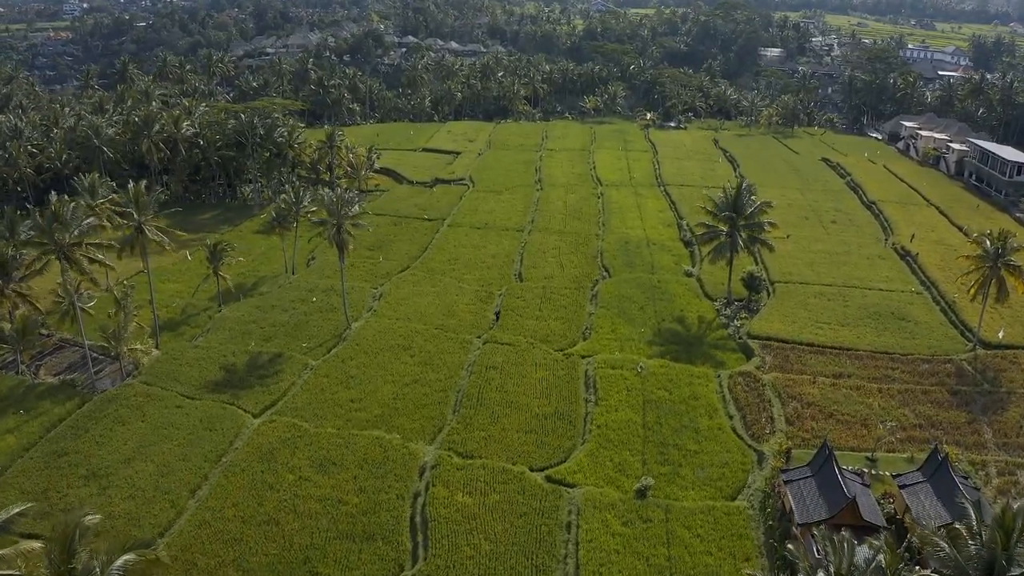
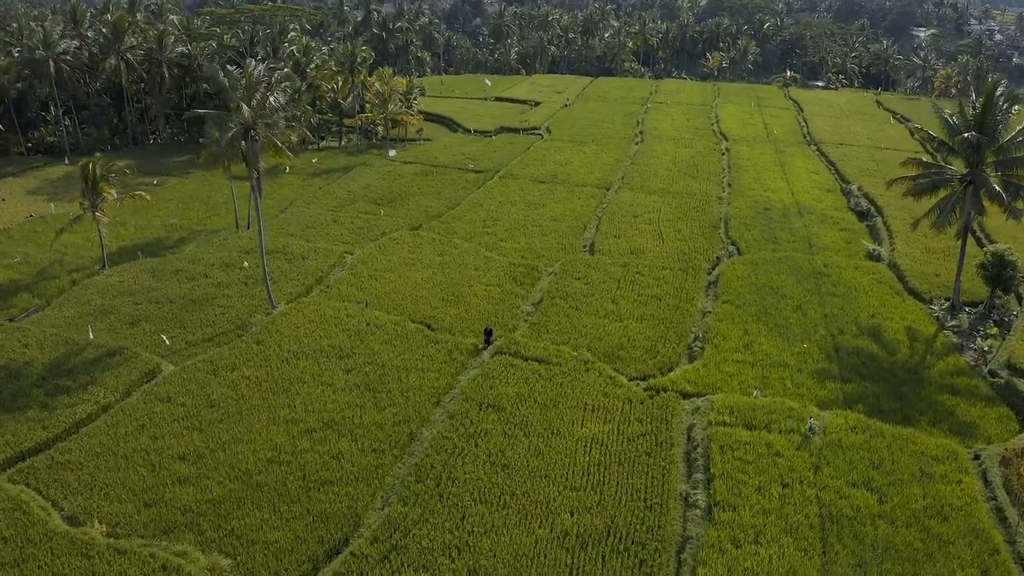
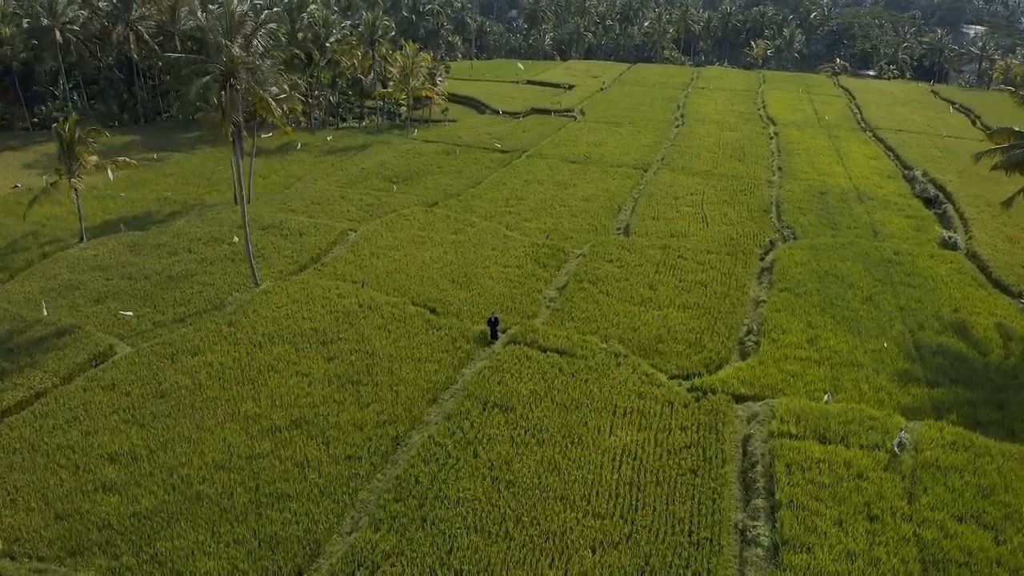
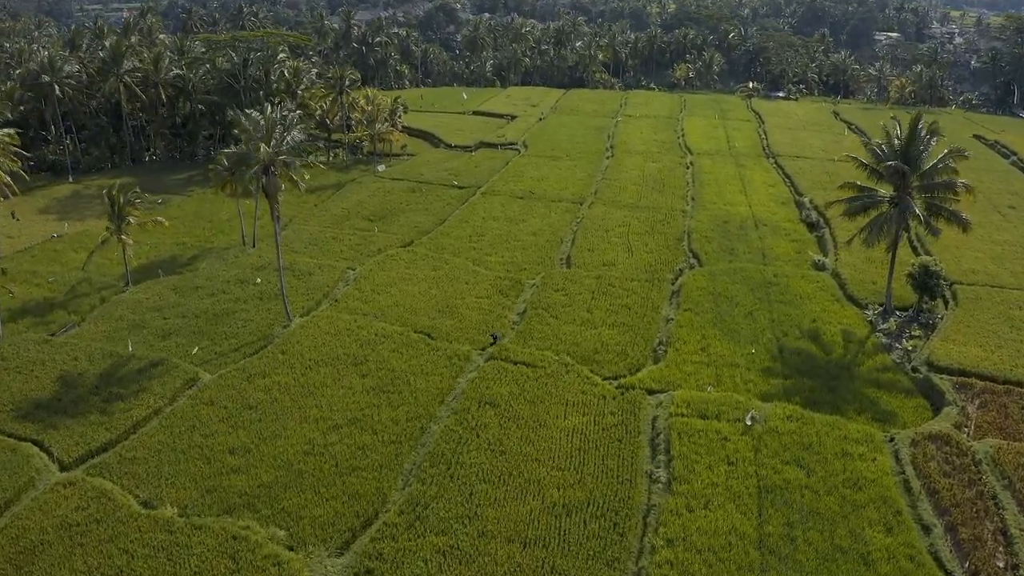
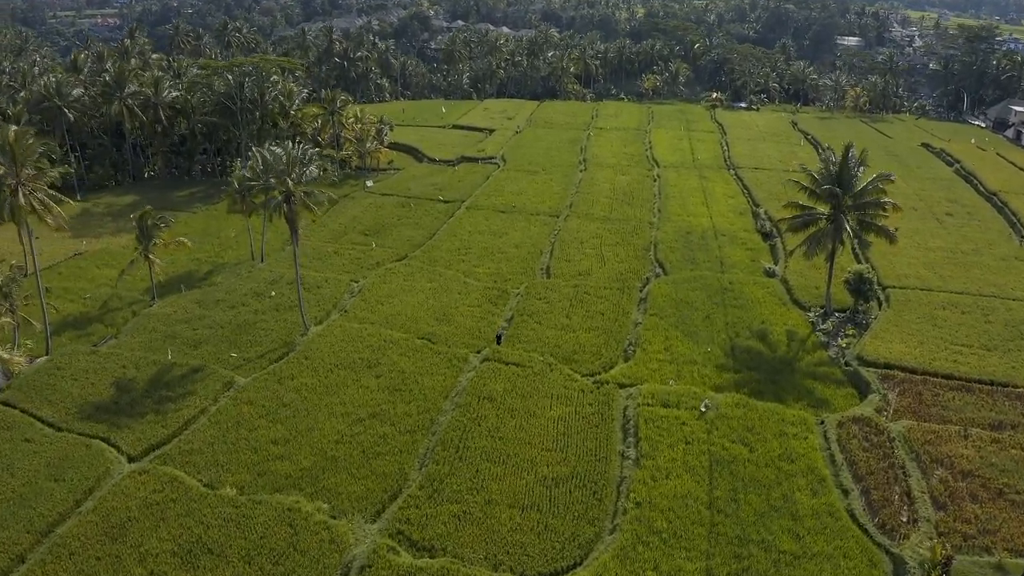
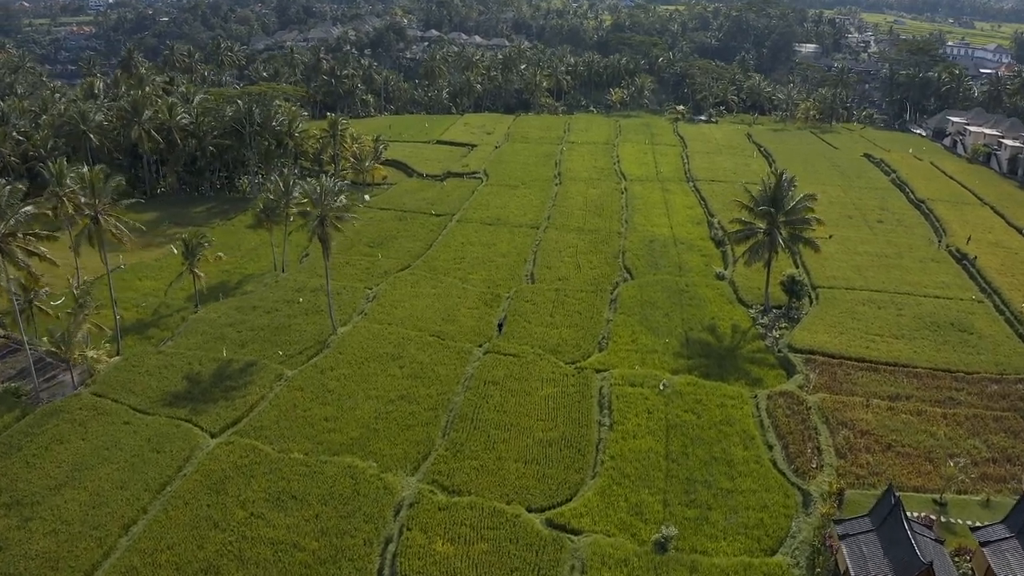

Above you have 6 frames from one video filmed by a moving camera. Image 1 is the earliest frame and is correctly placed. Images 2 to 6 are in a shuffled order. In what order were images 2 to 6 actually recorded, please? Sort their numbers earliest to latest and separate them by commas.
6, 5, 4, 2, 3
